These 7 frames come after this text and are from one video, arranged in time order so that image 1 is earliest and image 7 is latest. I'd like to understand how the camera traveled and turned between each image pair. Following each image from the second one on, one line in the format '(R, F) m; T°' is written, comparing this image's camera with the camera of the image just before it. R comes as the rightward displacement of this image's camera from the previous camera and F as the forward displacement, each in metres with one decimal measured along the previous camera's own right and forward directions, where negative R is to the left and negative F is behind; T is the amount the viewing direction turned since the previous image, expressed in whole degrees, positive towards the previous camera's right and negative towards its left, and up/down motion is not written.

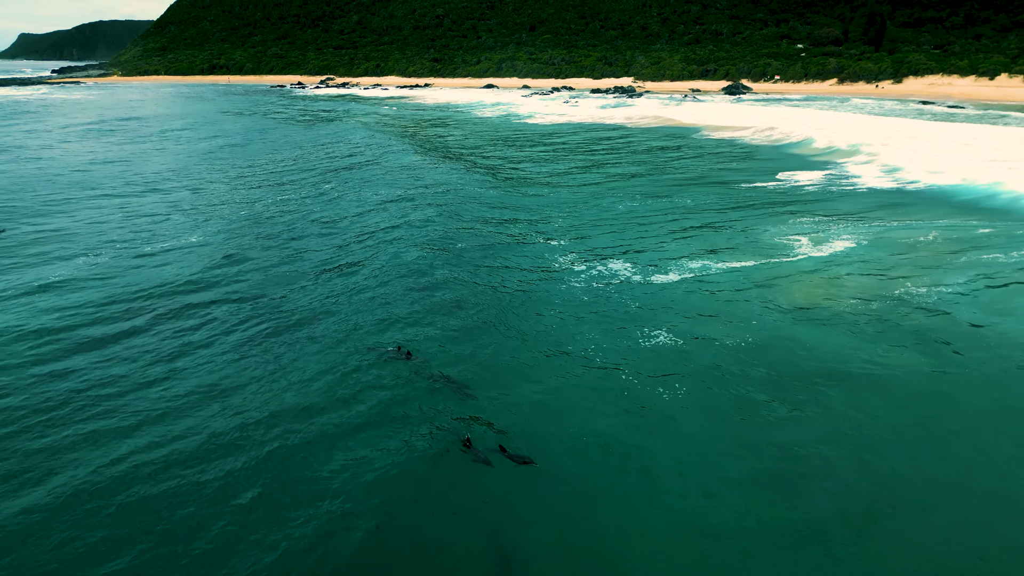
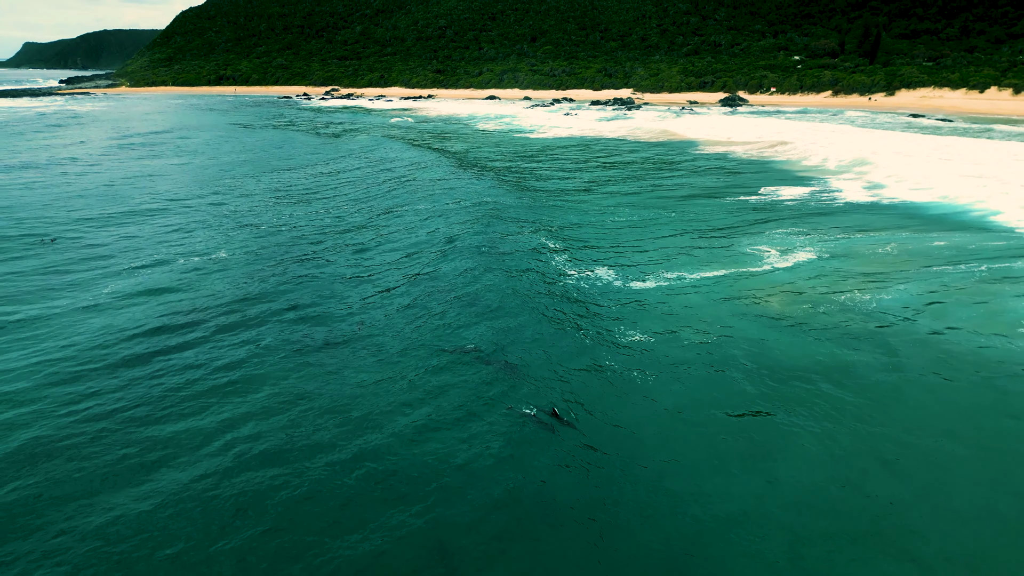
(-0.1, -0.8) m; 0°
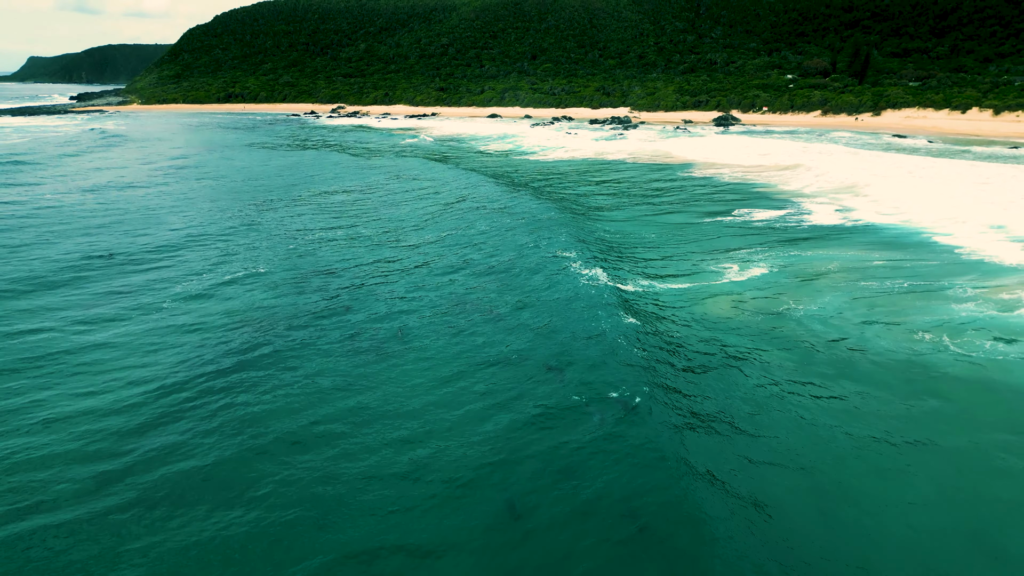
(-0.1, -1.5) m; 0°
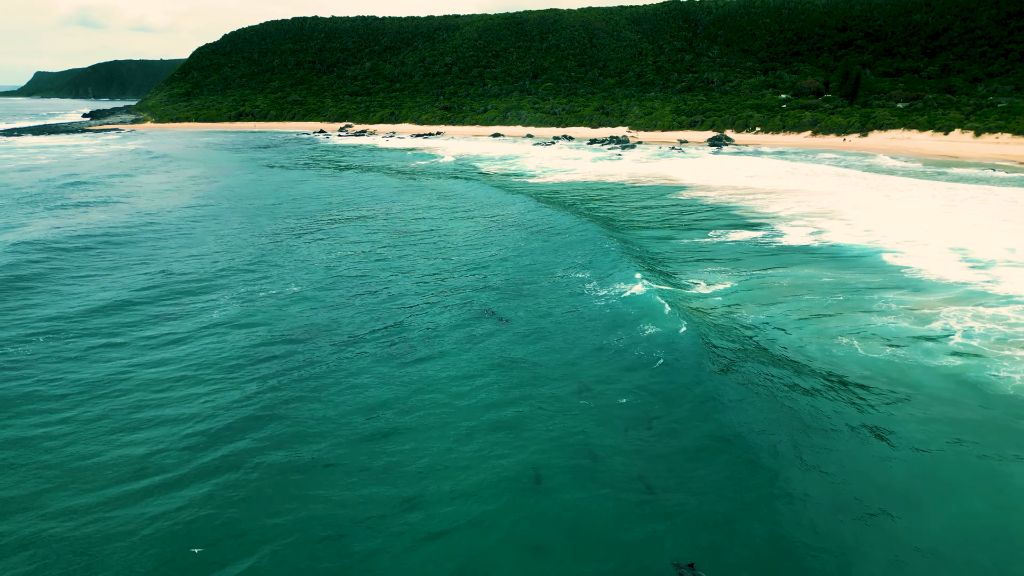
(-0.1, -1.7) m; 0°
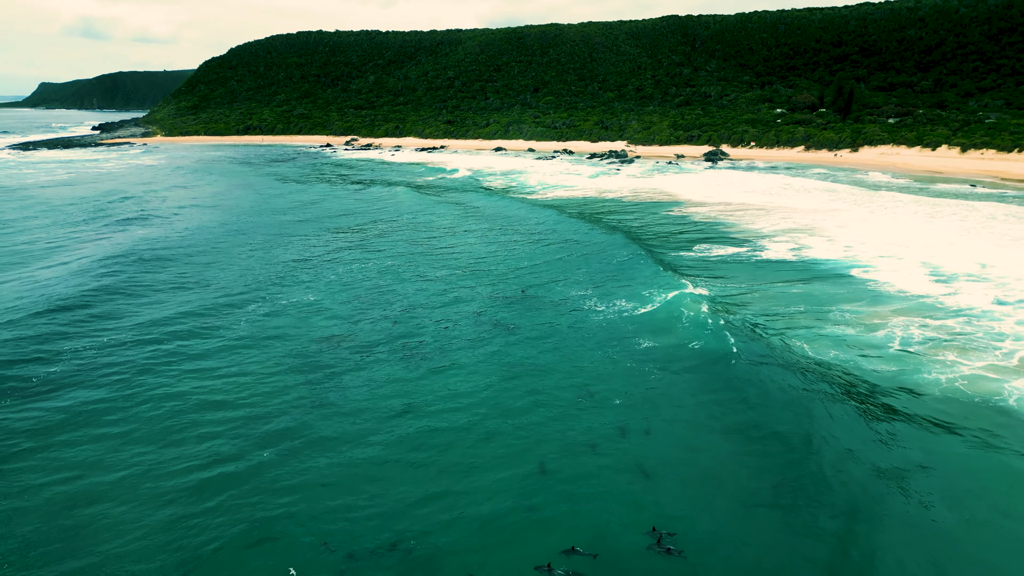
(-0.1, -1.4) m; 0°
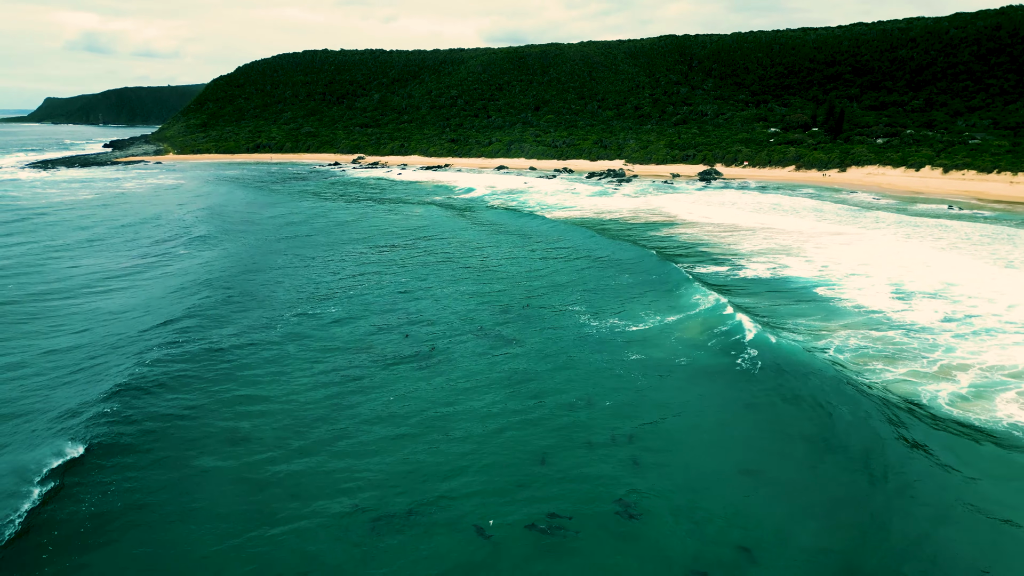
(-0.1, -1.9) m; 0°
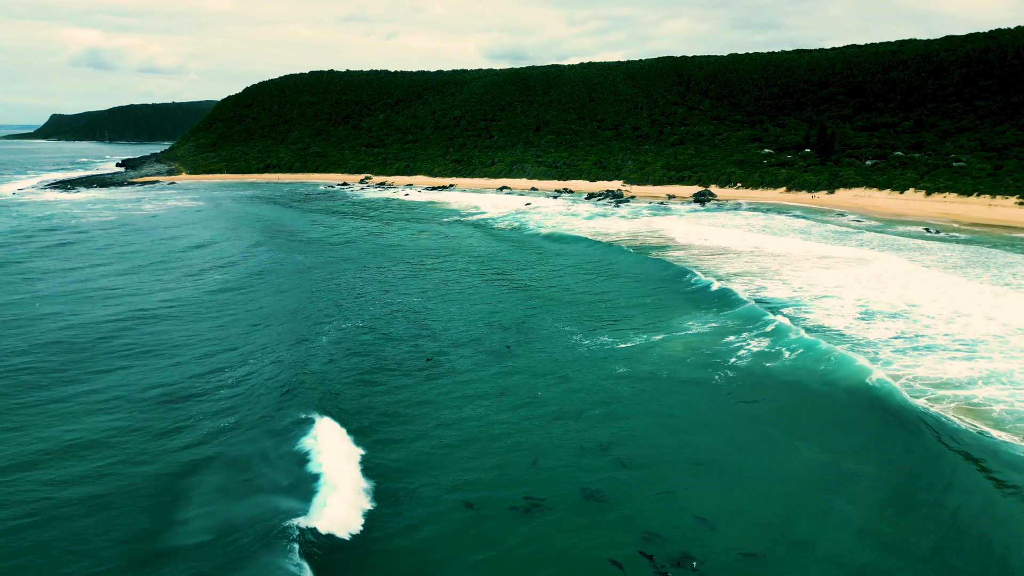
(-0.1, -2.1) m; 0°
